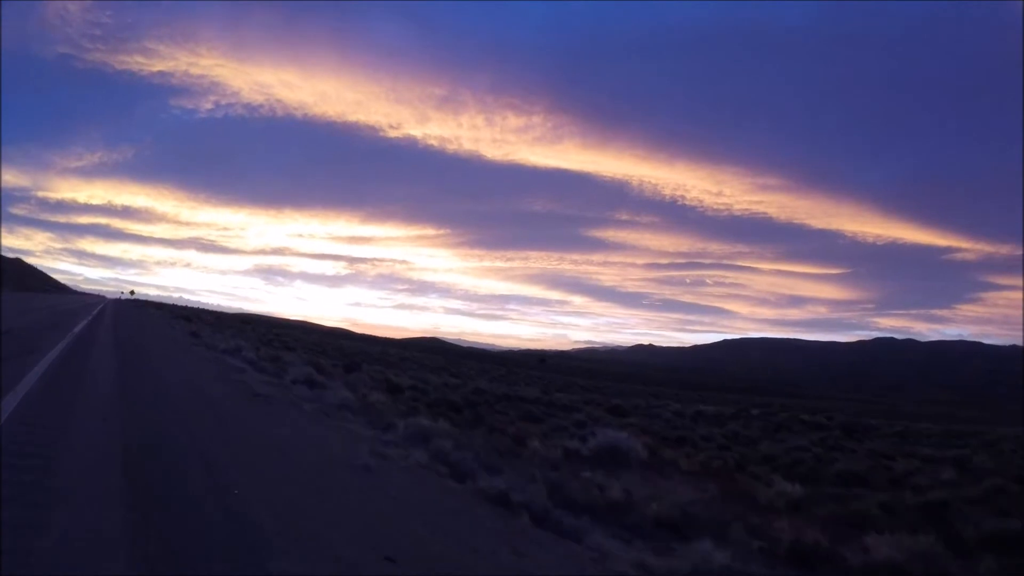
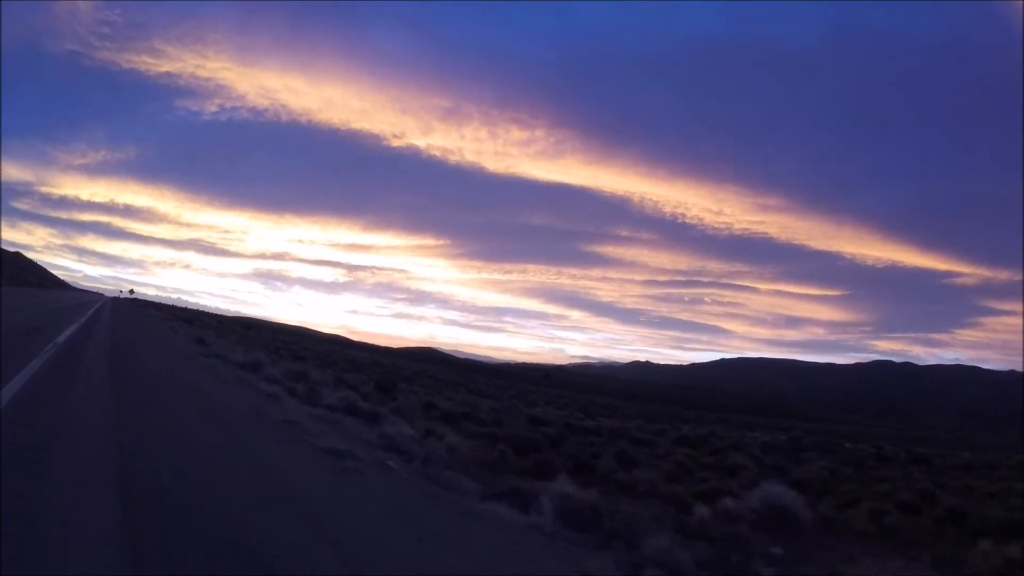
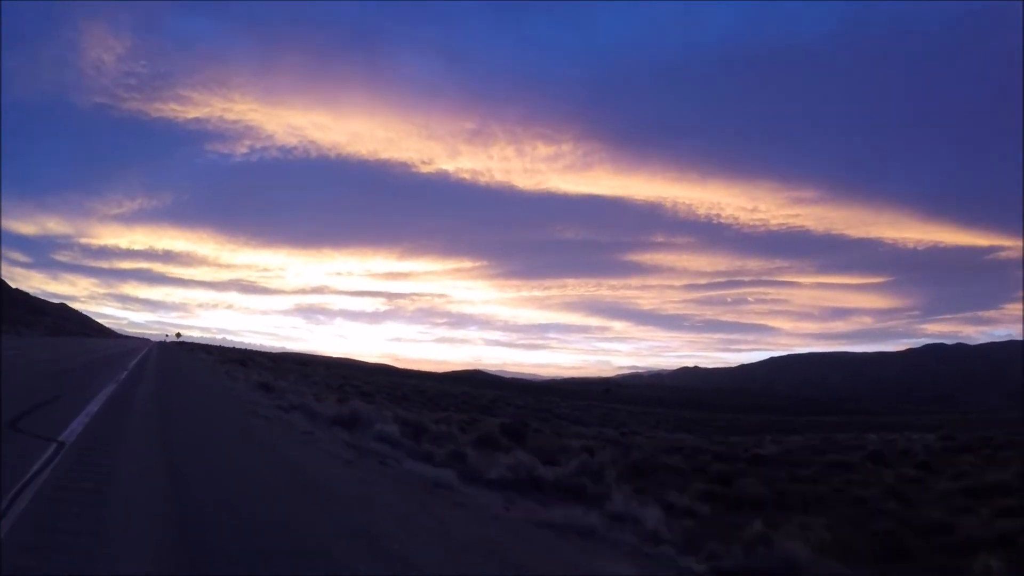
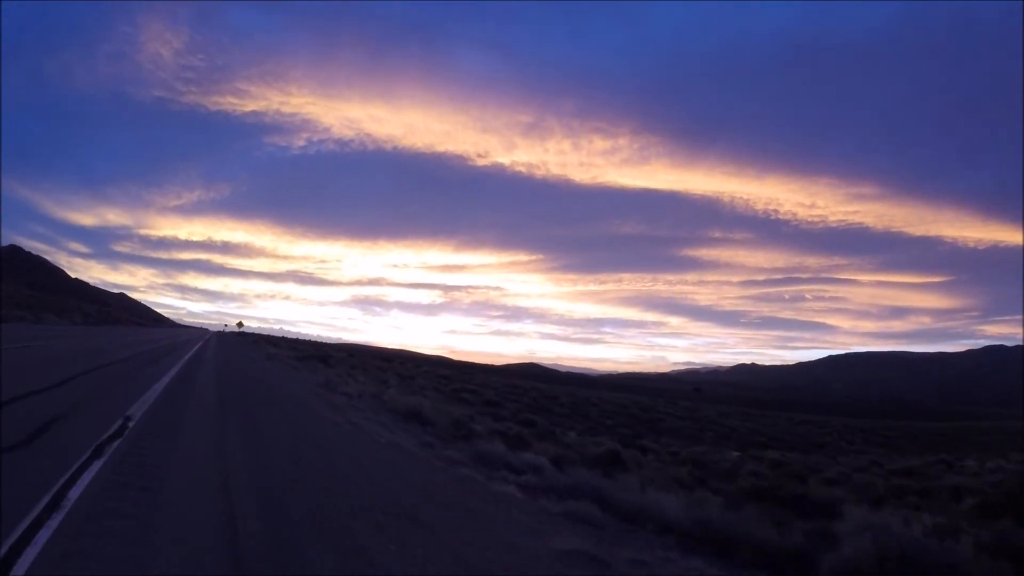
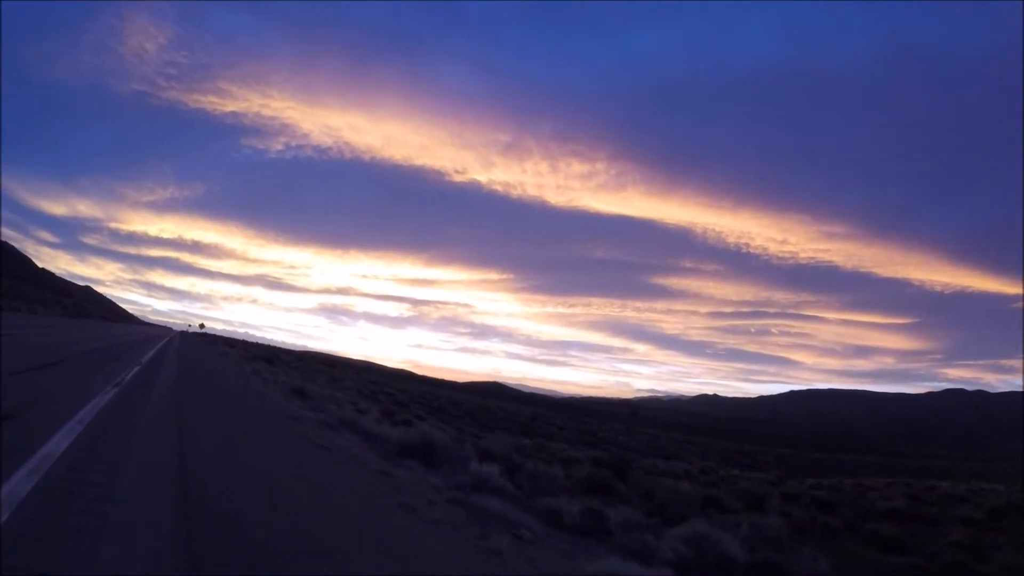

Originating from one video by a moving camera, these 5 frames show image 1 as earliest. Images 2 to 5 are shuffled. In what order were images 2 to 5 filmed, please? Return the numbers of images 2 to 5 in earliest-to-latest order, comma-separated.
2, 3, 5, 4
